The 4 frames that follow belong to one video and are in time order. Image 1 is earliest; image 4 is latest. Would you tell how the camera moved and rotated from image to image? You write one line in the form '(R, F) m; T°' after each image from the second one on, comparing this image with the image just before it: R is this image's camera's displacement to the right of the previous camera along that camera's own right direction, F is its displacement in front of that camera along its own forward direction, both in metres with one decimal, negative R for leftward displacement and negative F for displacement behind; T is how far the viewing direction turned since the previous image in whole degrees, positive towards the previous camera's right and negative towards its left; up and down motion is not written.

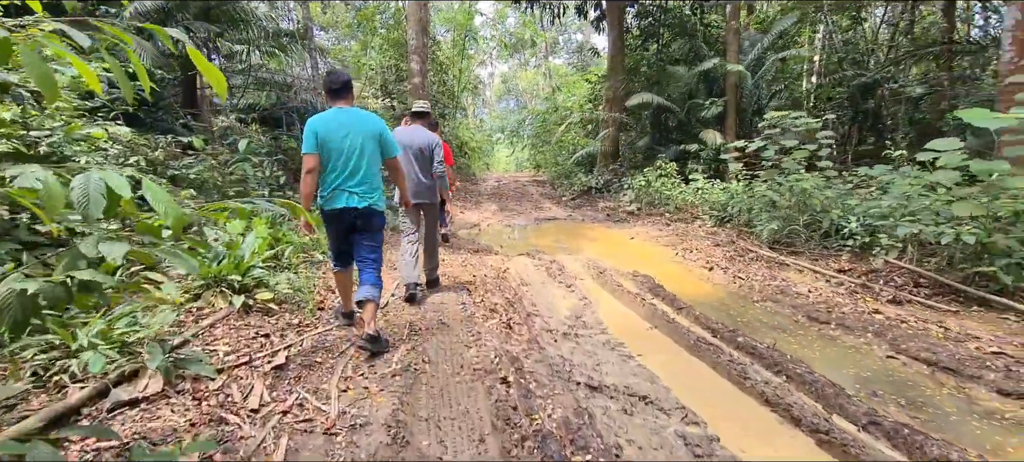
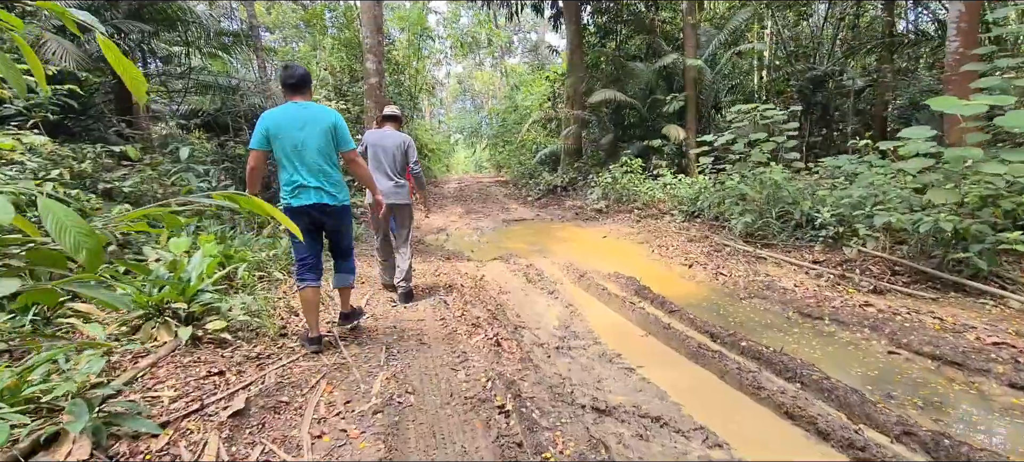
(-0.1, +0.3) m; +5°
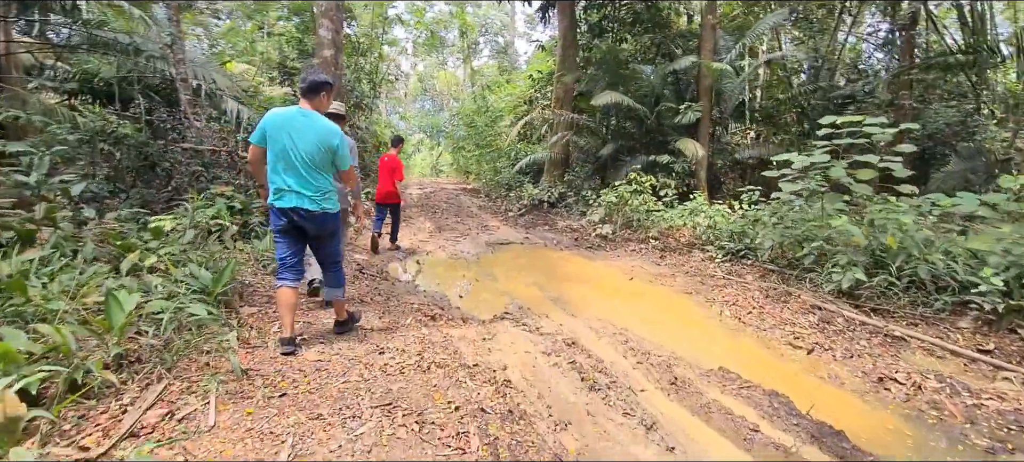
(-0.5, +2.0) m; +6°
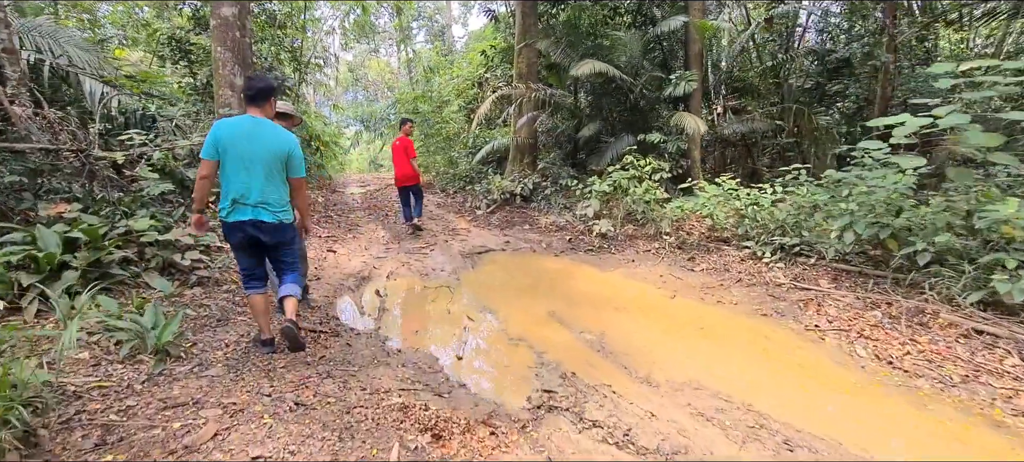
(-0.5, +1.7) m; +6°
